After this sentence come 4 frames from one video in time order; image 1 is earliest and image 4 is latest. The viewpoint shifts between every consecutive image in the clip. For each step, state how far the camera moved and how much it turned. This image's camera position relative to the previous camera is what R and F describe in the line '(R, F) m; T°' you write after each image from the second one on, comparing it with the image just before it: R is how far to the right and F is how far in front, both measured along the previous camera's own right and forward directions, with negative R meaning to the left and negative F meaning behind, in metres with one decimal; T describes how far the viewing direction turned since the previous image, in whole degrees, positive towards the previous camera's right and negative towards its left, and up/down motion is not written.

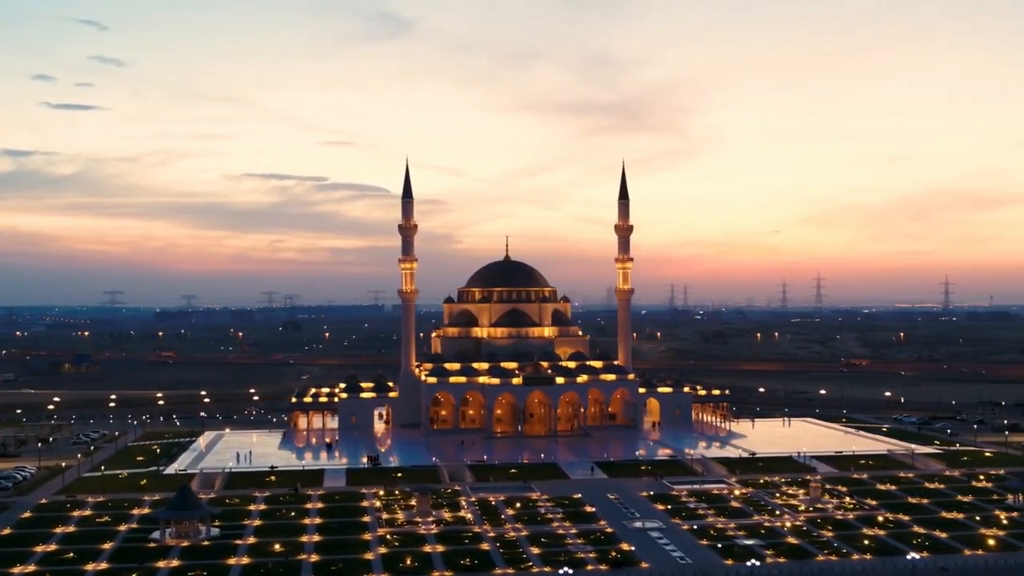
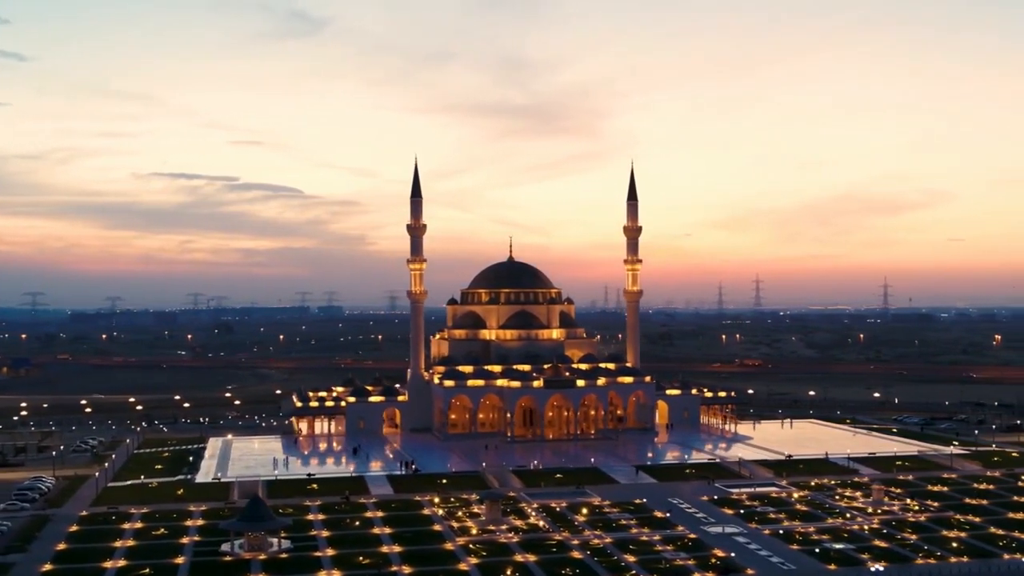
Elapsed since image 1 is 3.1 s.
(-4.6, +1.1) m; +4°
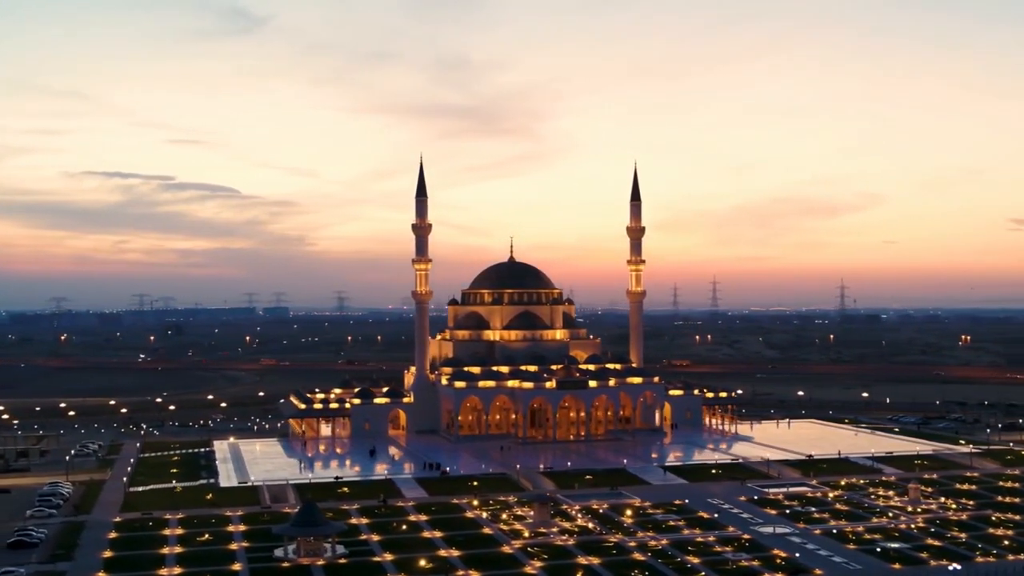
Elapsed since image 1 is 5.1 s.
(-3.1, +0.4) m; +3°
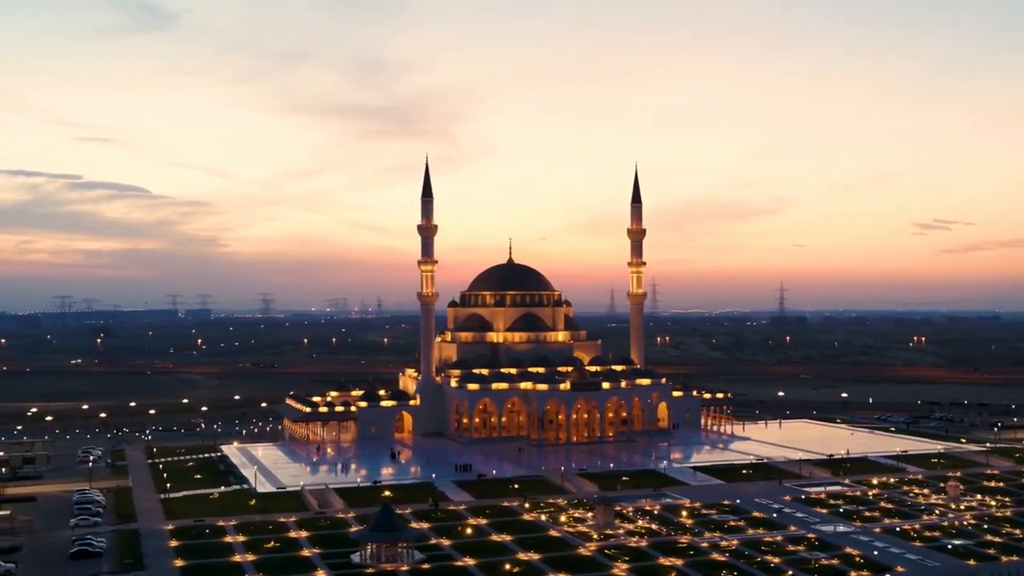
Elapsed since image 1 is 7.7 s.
(-4.2, +0.3) m; +4°
